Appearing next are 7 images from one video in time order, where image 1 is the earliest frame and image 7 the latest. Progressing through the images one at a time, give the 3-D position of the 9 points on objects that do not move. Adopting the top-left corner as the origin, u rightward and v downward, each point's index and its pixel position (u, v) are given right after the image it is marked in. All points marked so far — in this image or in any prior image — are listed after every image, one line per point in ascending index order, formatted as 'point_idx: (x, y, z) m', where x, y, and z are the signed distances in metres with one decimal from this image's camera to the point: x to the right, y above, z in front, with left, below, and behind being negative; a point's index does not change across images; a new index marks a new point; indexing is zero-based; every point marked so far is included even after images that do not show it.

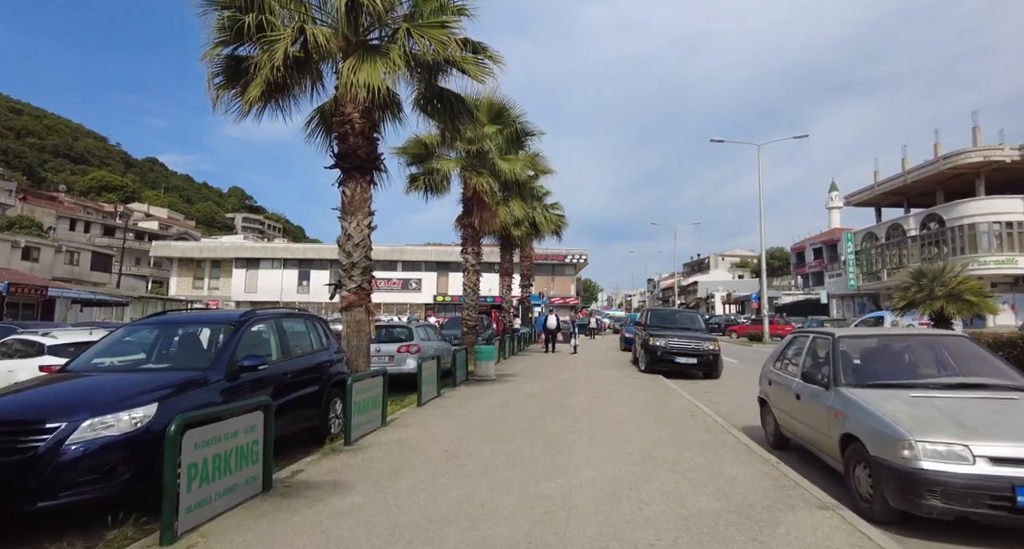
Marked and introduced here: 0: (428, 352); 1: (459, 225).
0: (-2.1, -1.9, +11.7) m
1: (-1.9, +1.8, +17.8) m
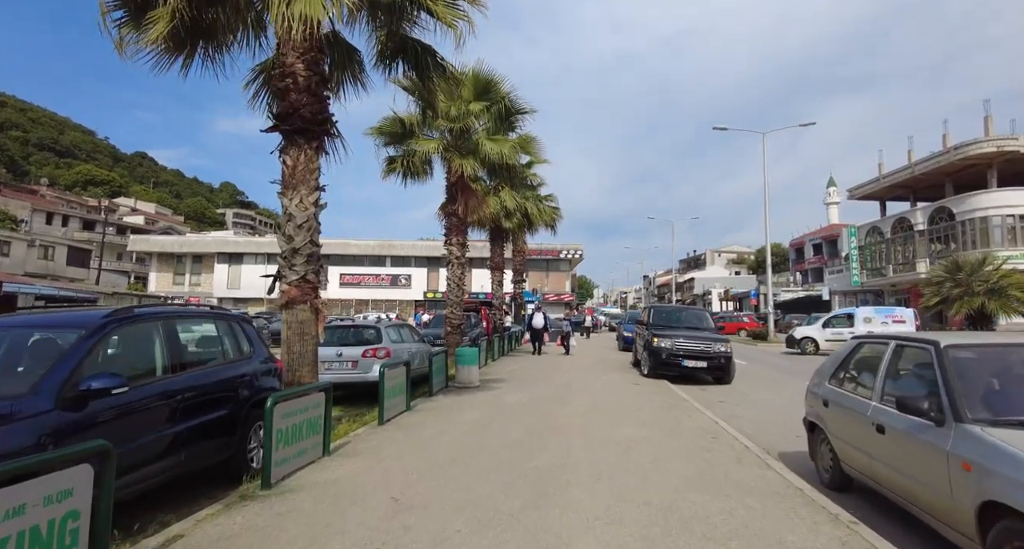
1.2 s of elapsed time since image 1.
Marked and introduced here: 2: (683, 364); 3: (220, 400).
0: (-2.4, -1.7, +10.1) m
1: (-2.3, +2.0, +16.1) m
2: (+4.4, -2.3, +12.6) m
3: (-2.9, -1.3, +4.9) m
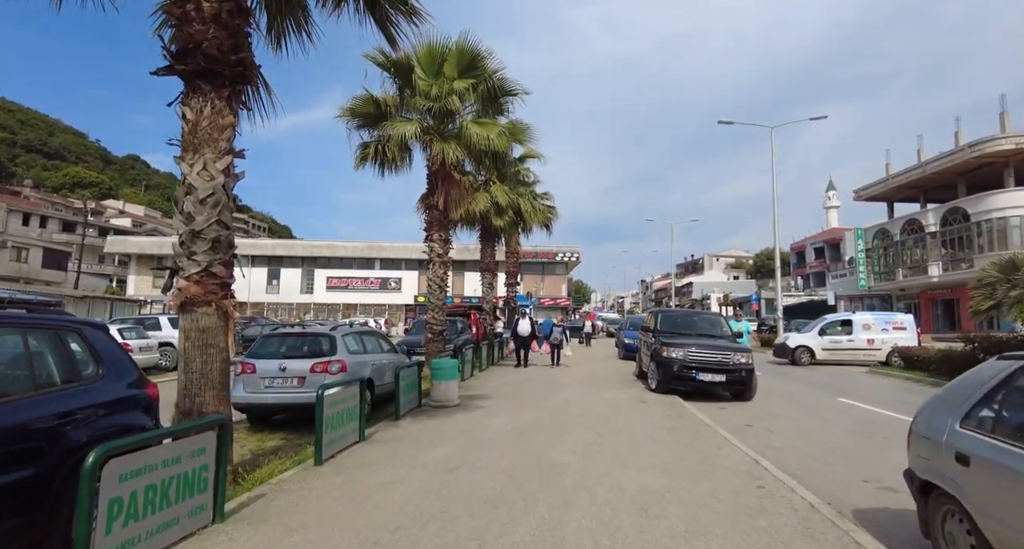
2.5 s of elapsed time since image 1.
0: (-2.7, -1.7, +8.4) m
1: (-2.6, +2.0, +14.4) m
2: (+4.1, -2.3, +10.8) m
3: (-3.1, -1.2, +3.1) m
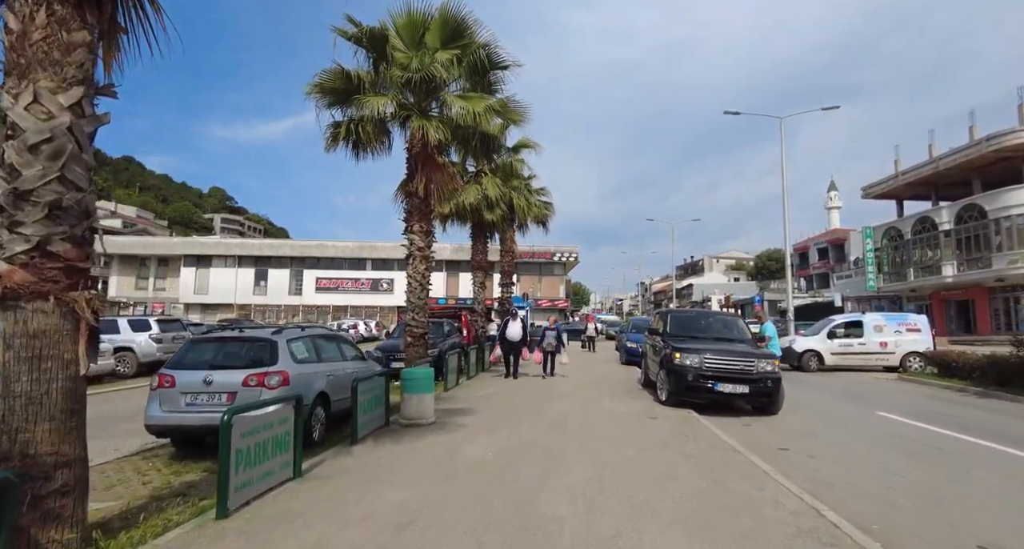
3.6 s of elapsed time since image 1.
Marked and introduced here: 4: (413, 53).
0: (-2.9, -1.5, +6.8) m
1: (-2.9, +2.1, +12.8) m
2: (+3.9, -2.2, +9.3) m
3: (-3.3, -1.0, +1.6) m
4: (-2.4, +5.4, +11.9) m
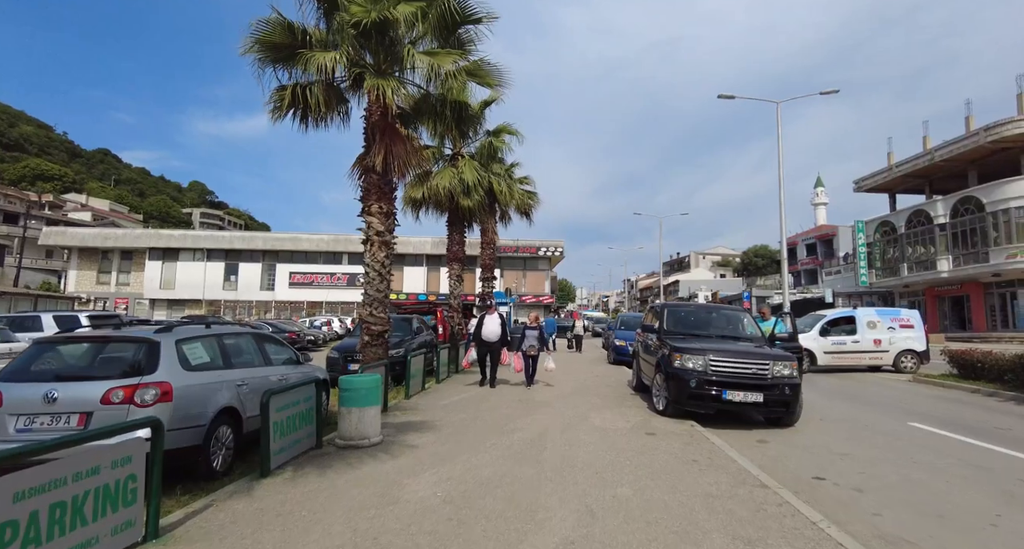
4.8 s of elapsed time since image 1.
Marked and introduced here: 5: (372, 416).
0: (-3.3, -1.3, +5.1) m
1: (-3.5, +2.4, +11.1) m
2: (+3.4, -2.0, +7.8) m
3: (-3.6, -0.8, -0.2) m
4: (-3.0, +5.7, +10.2) m
5: (-1.9, -1.9, +6.7) m
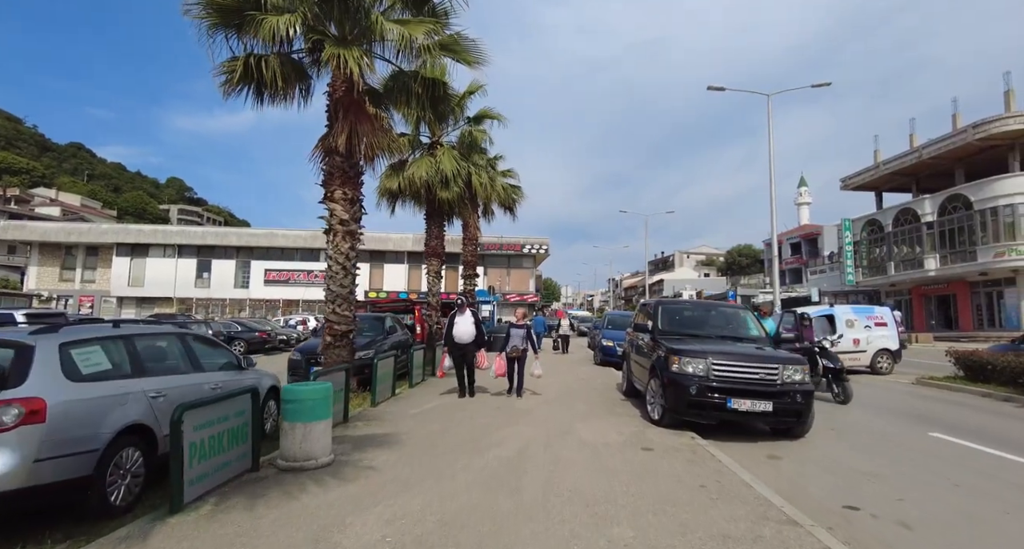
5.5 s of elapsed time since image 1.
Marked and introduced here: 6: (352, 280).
0: (-3.6, -1.2, +4.0) m
1: (-3.9, +2.5, +10.0) m
2: (+3.0, -1.9, +6.9) m
3: (-3.7, -0.7, -1.3) m
4: (-3.4, +5.8, +9.1) m
5: (-2.2, -1.8, +5.7) m
6: (-3.3, -0.1, +10.1) m
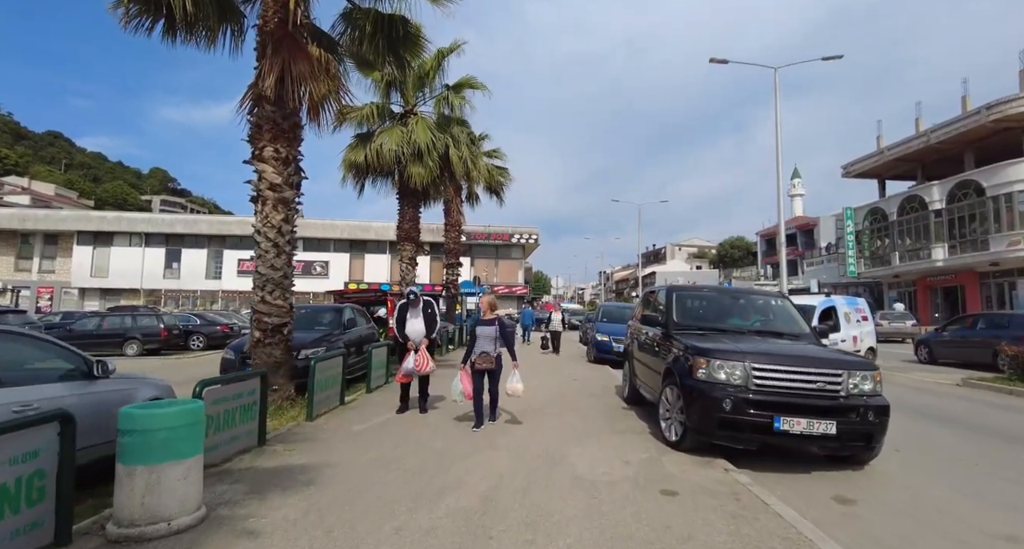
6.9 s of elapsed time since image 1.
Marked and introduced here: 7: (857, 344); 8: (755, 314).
0: (-3.8, -0.9, +2.0) m
1: (-4.3, +2.9, +7.9) m
2: (+2.7, -1.6, +5.0) m
3: (-3.9, -0.5, -3.3) m
4: (-3.7, +6.1, +7.0) m
5: (-2.5, -1.5, +3.7) m
6: (-3.7, +0.2, +8.1) m
7: (+15.0, -2.6, +19.8) m
8: (+3.6, -0.6, +7.2) m
